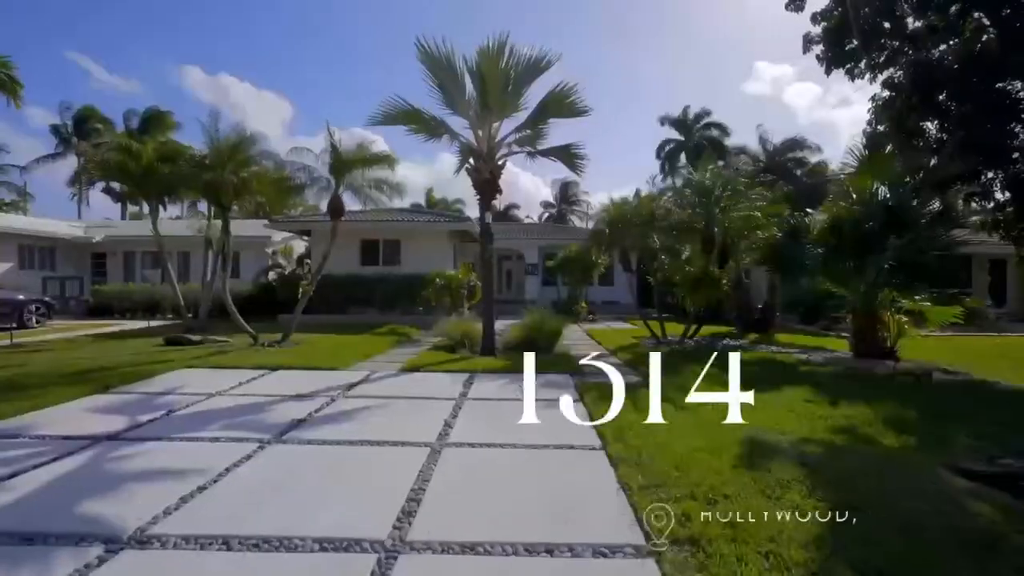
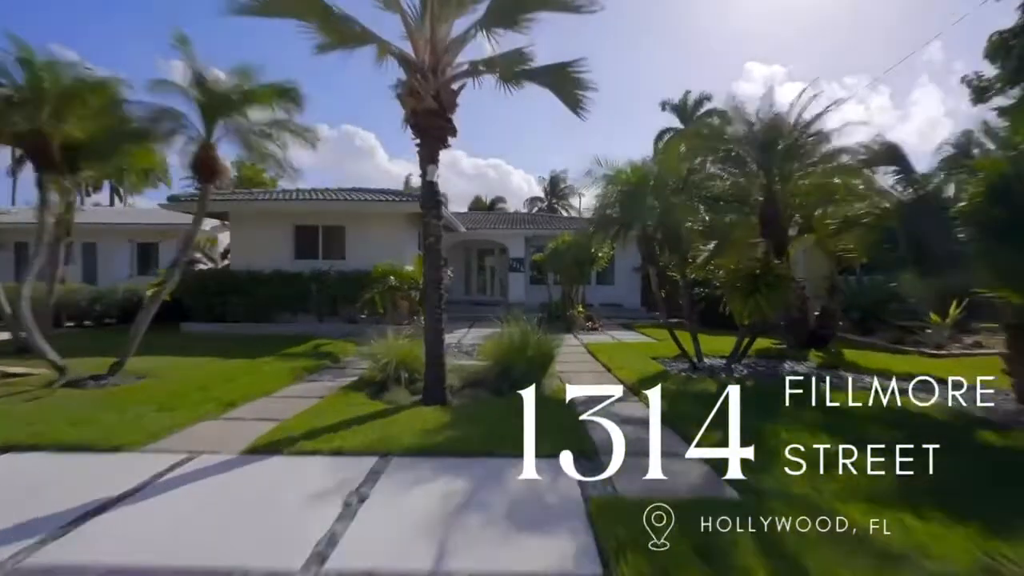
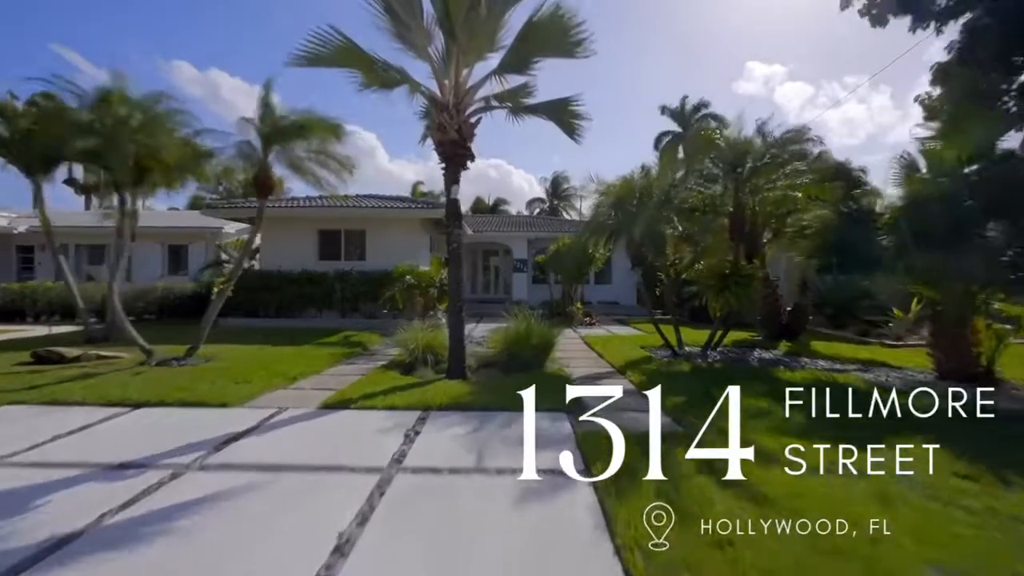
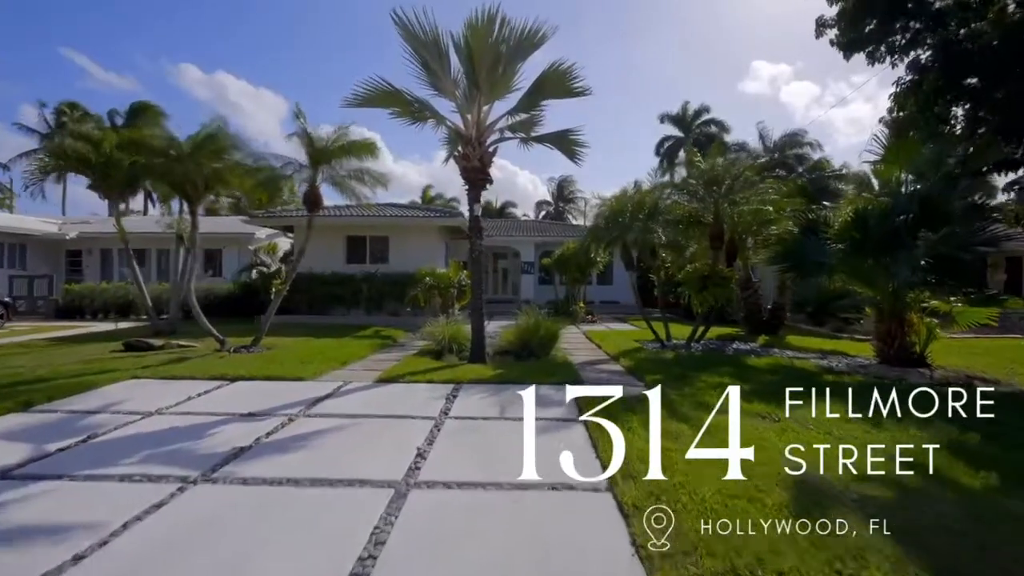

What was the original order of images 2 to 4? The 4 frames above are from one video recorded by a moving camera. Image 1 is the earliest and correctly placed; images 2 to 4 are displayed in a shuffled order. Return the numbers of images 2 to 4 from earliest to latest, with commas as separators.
4, 3, 2
